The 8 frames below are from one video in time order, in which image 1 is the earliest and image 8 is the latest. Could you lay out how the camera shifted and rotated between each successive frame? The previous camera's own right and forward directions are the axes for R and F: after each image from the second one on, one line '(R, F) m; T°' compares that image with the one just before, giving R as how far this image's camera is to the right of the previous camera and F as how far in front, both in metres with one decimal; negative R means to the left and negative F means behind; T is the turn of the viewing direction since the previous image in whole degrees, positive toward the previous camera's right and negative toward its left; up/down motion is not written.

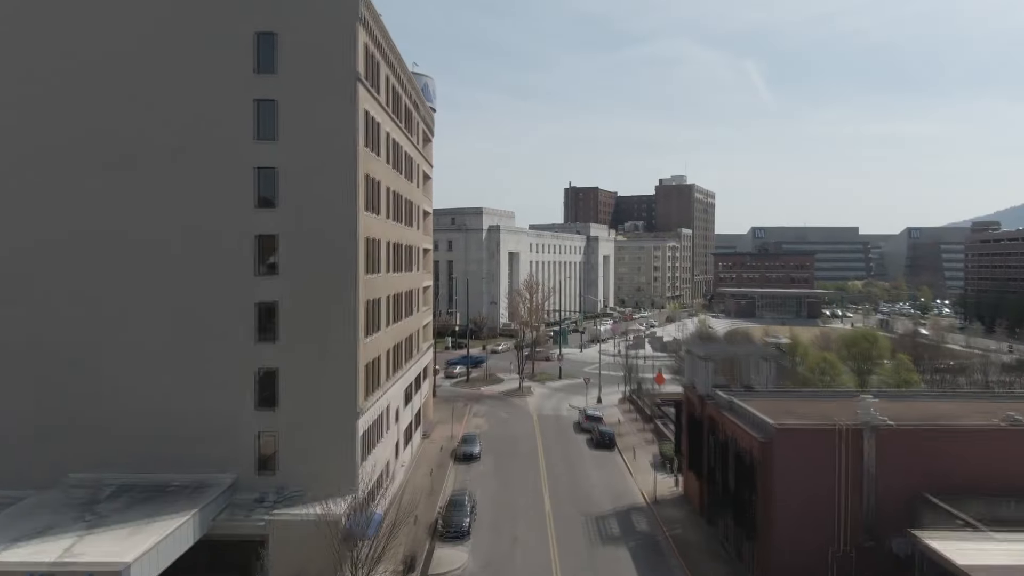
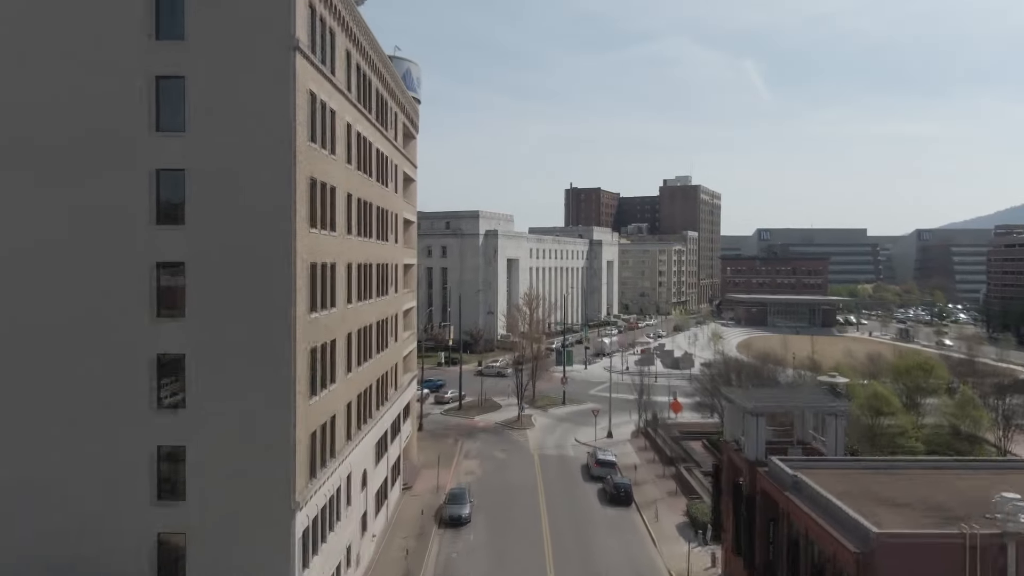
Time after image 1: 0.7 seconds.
(+0.2, +5.7) m; 0°
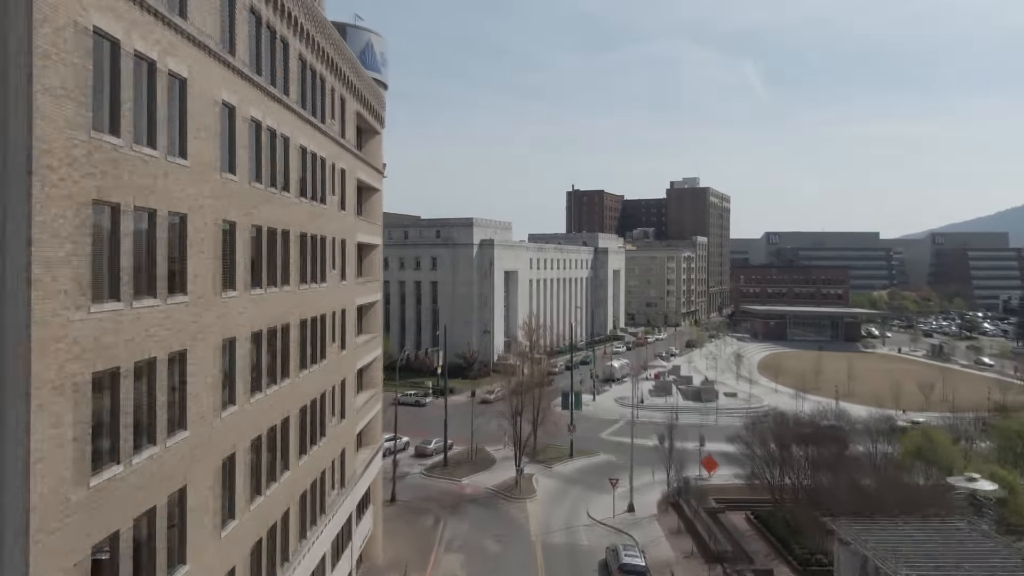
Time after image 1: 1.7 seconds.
(+0.3, +8.2) m; 0°
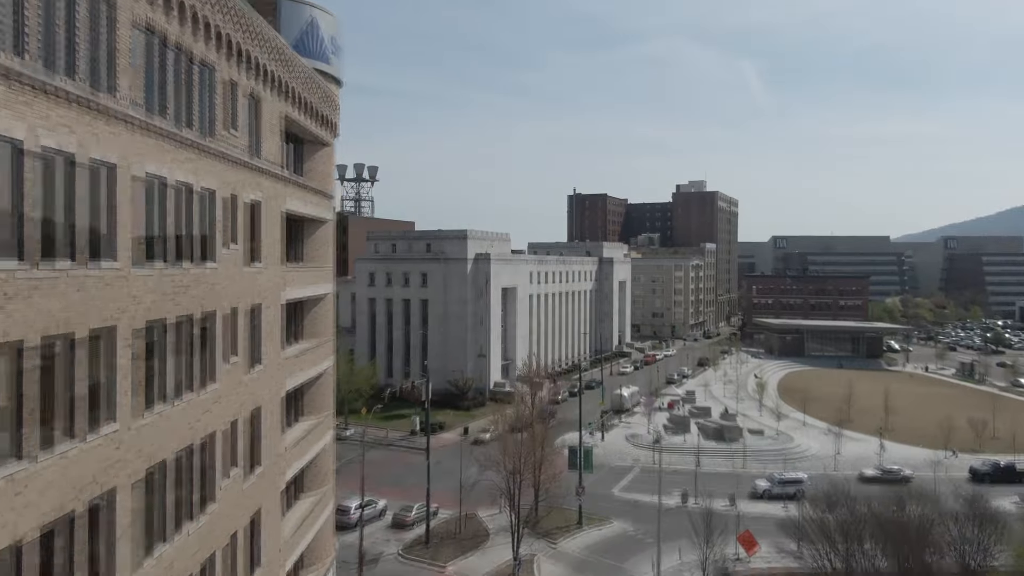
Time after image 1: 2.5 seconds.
(+0.2, +6.6) m; 0°
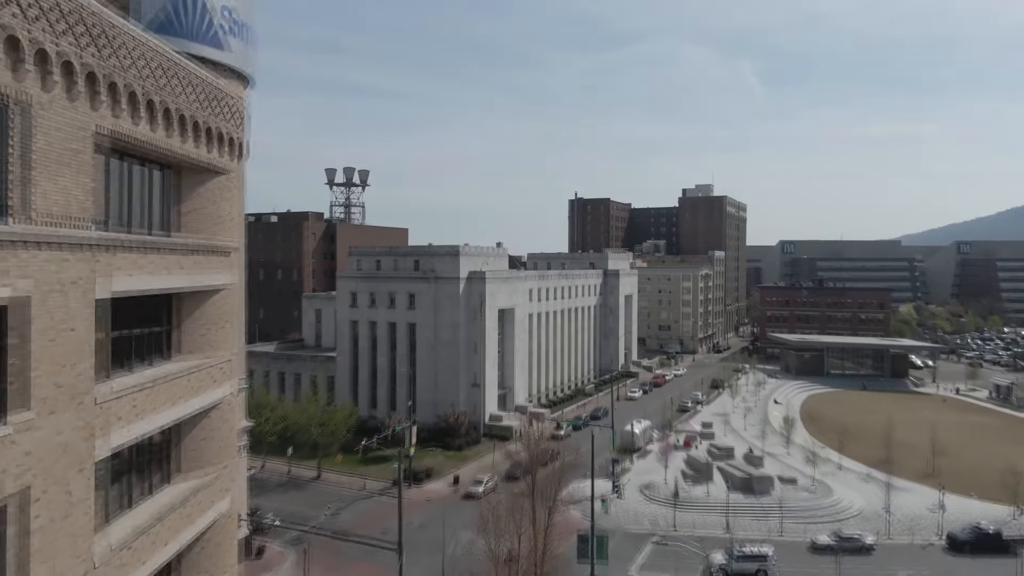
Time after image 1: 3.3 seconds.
(+0.2, +6.6) m; 0°
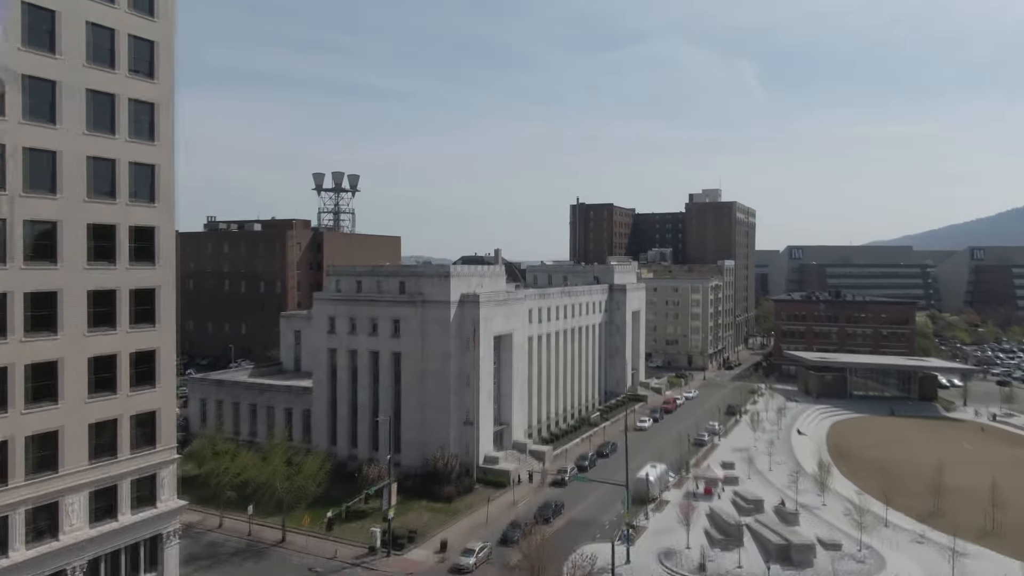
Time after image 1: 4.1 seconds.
(+0.2, +6.6) m; 0°
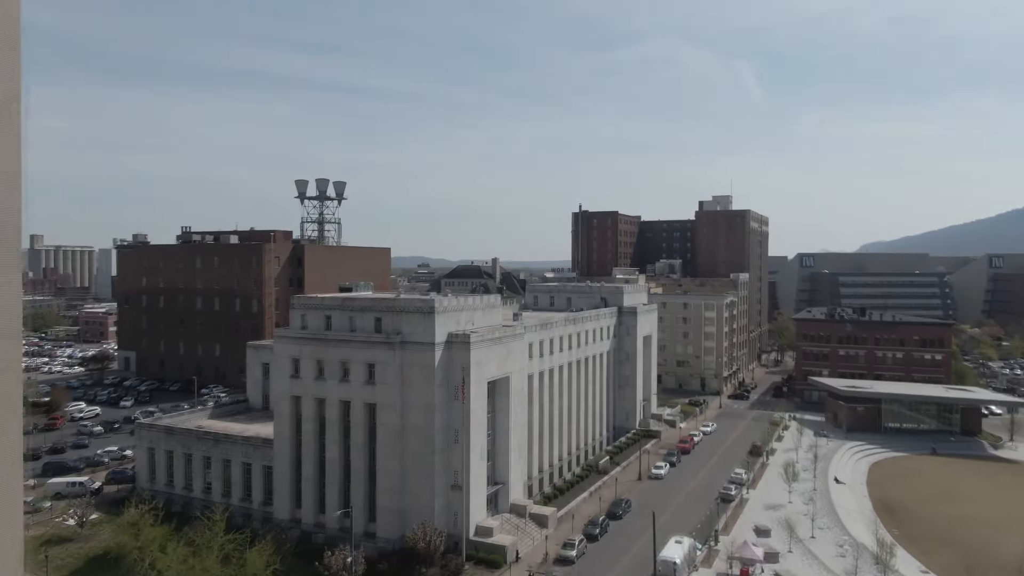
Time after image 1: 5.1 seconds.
(+0.3, +8.2) m; 0°
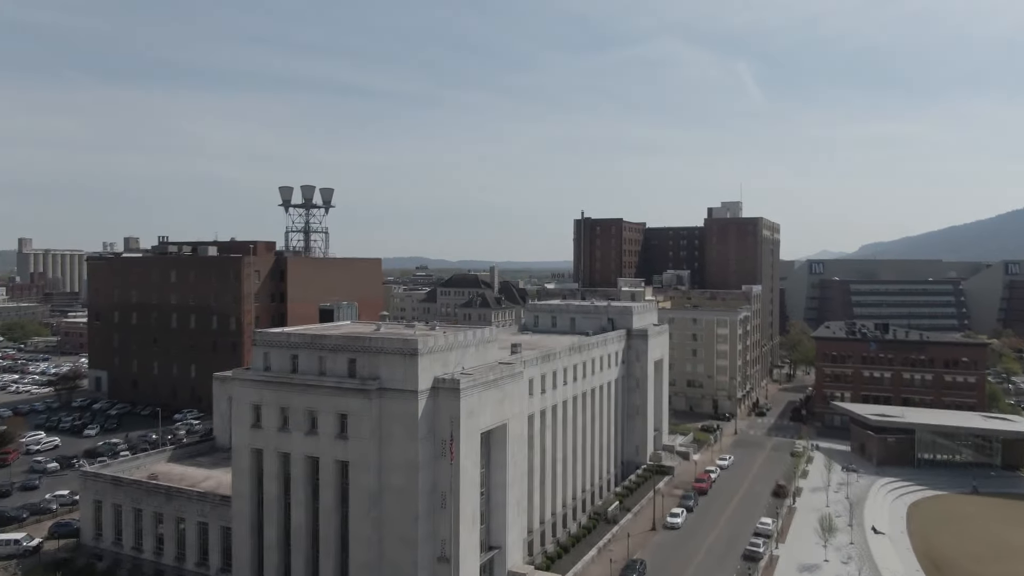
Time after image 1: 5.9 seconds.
(+0.2, +6.5) m; 0°
